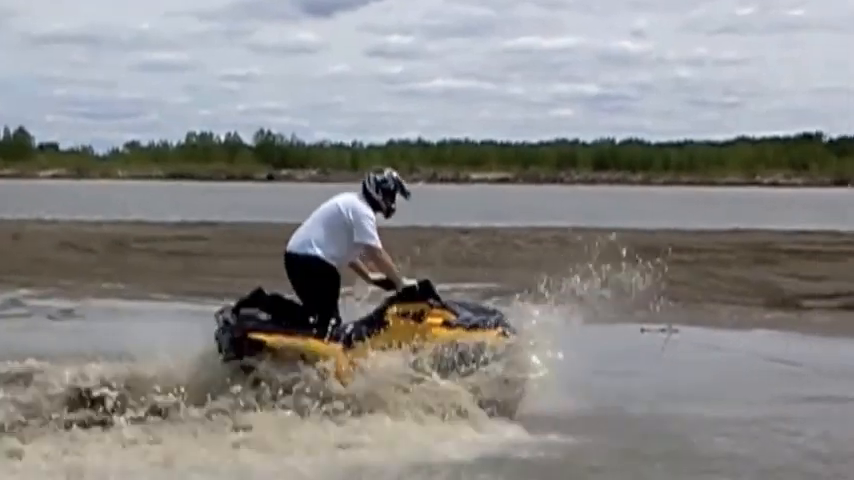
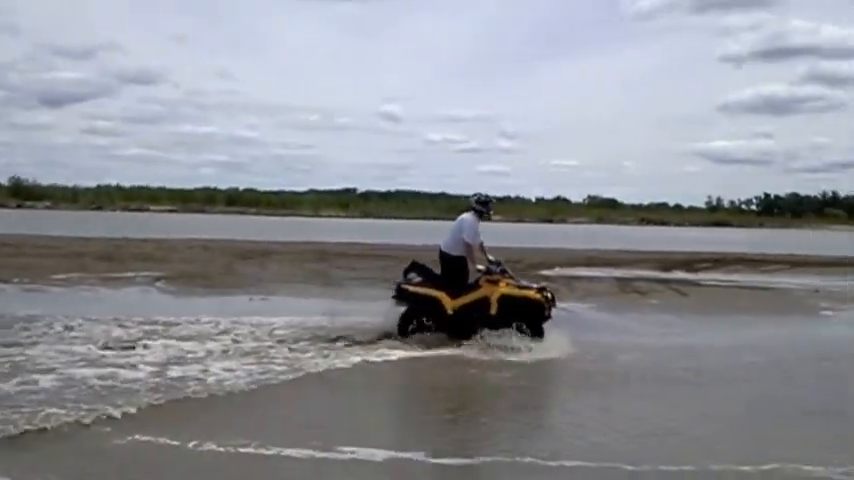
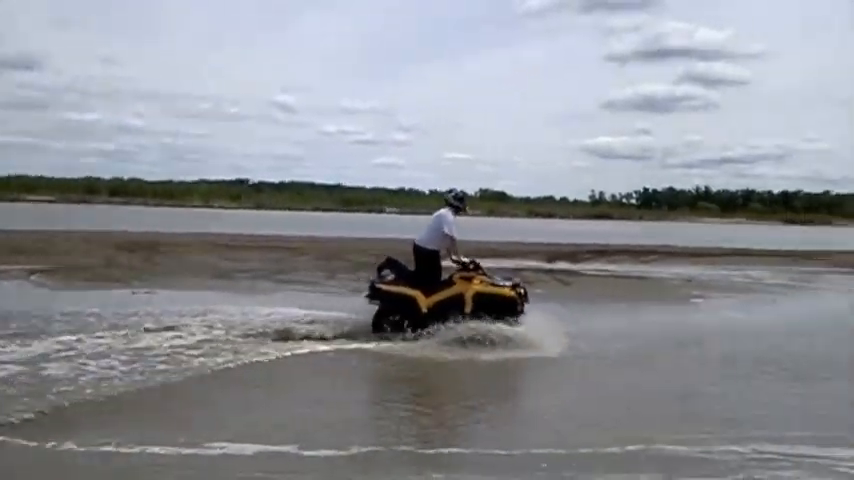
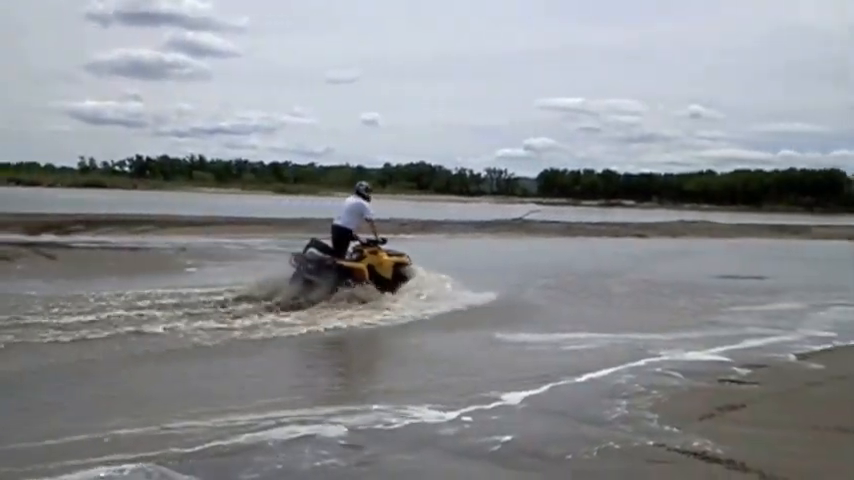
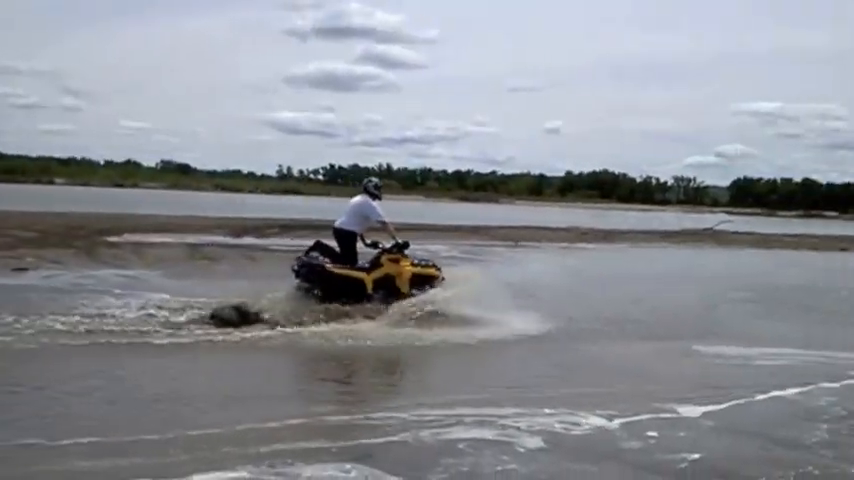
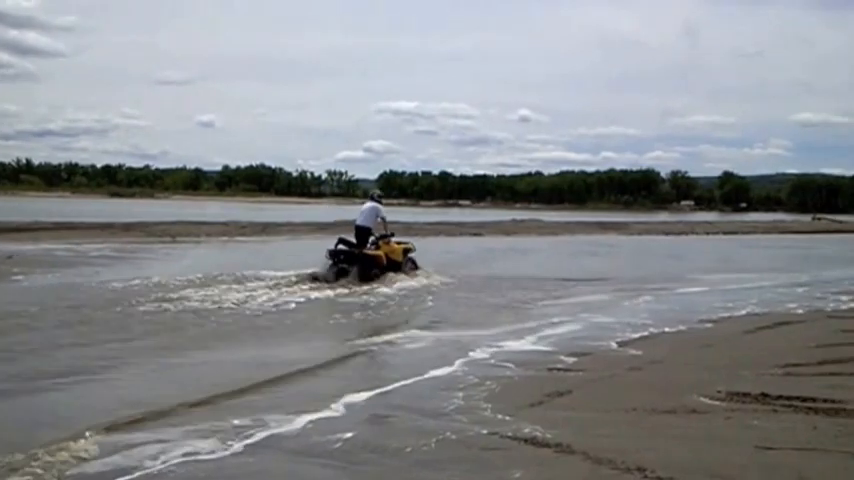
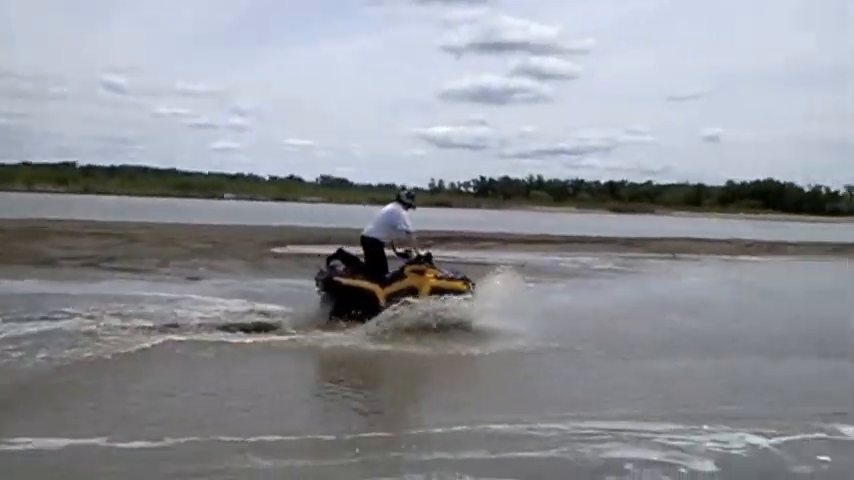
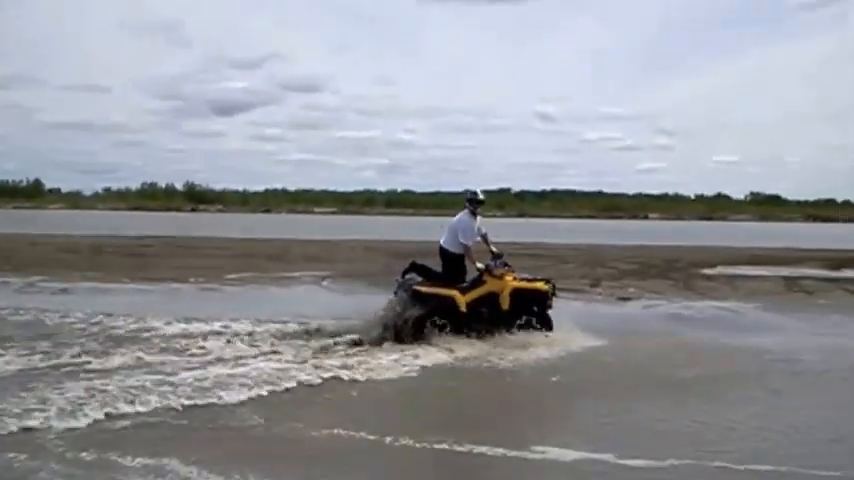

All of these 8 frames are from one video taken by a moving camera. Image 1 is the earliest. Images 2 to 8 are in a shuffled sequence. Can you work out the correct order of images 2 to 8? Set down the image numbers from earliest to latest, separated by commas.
8, 2, 3, 7, 5, 4, 6
